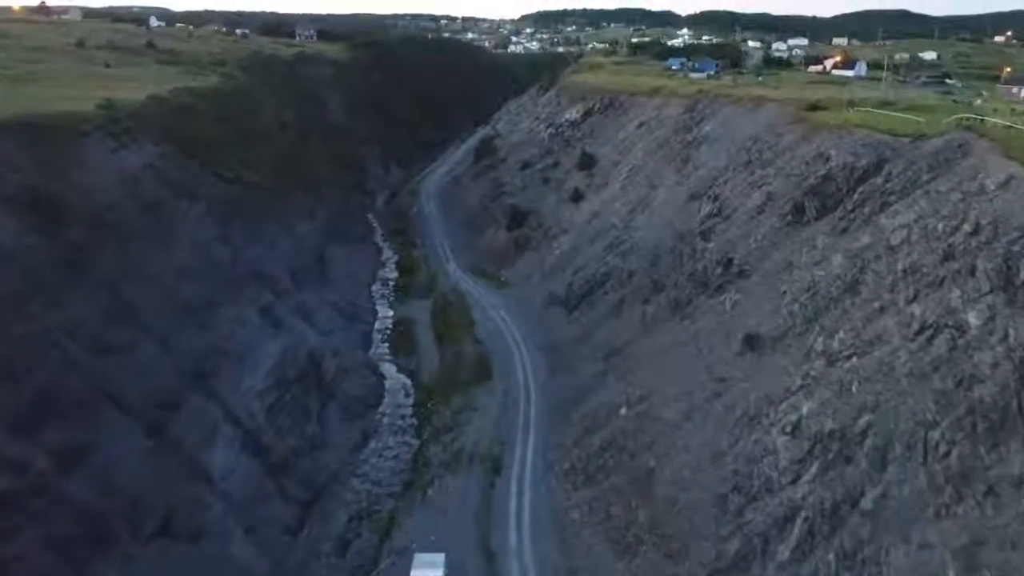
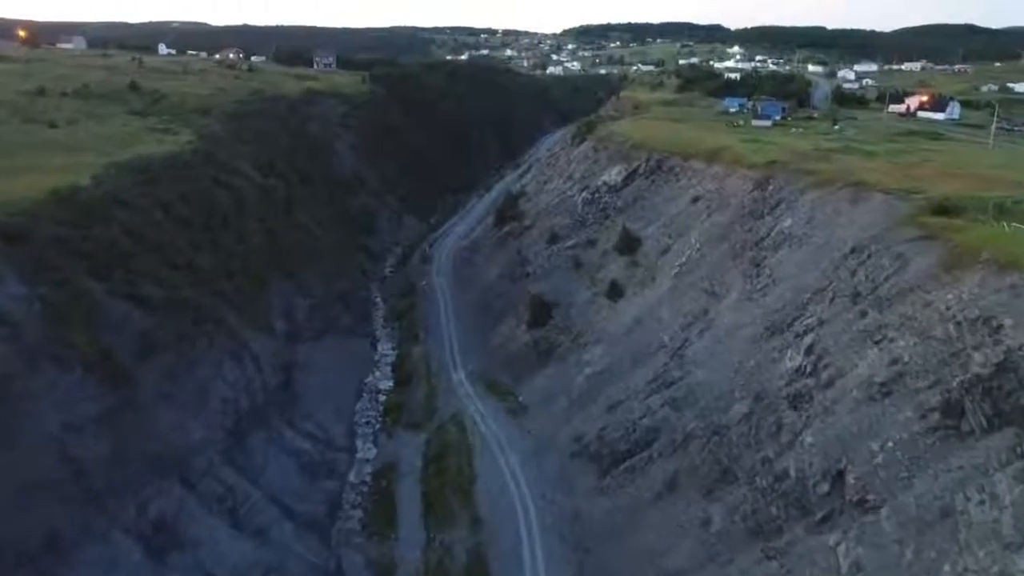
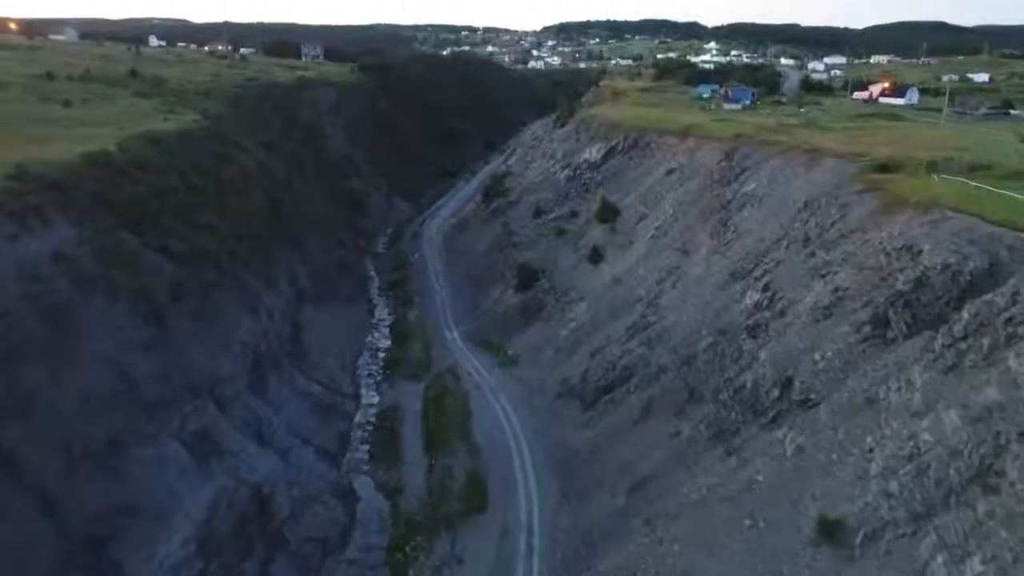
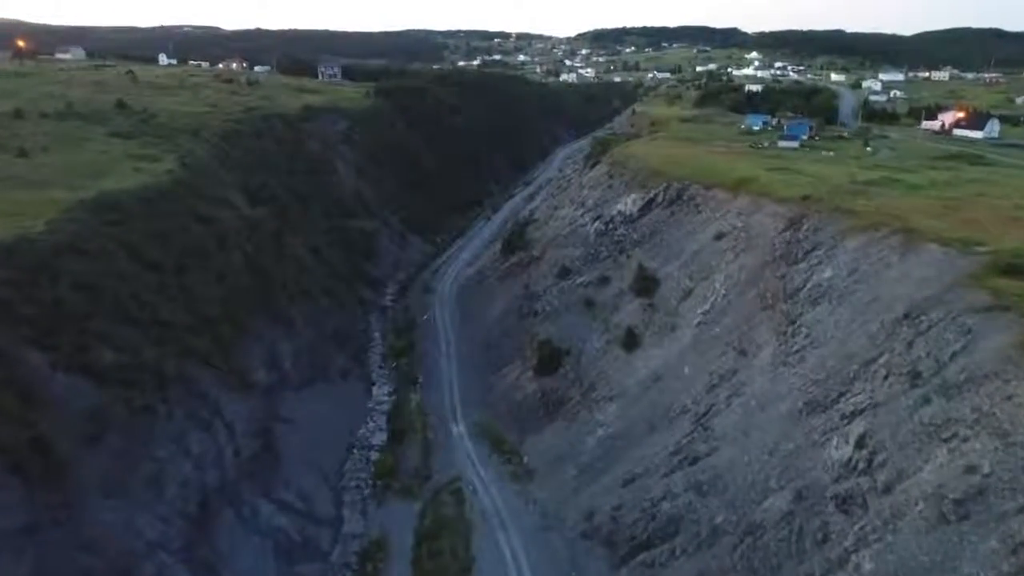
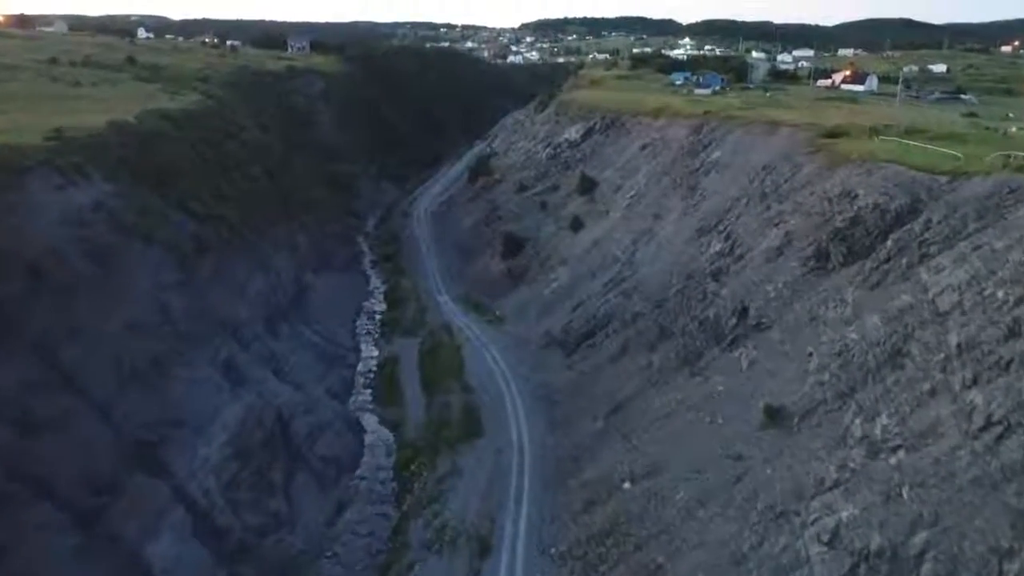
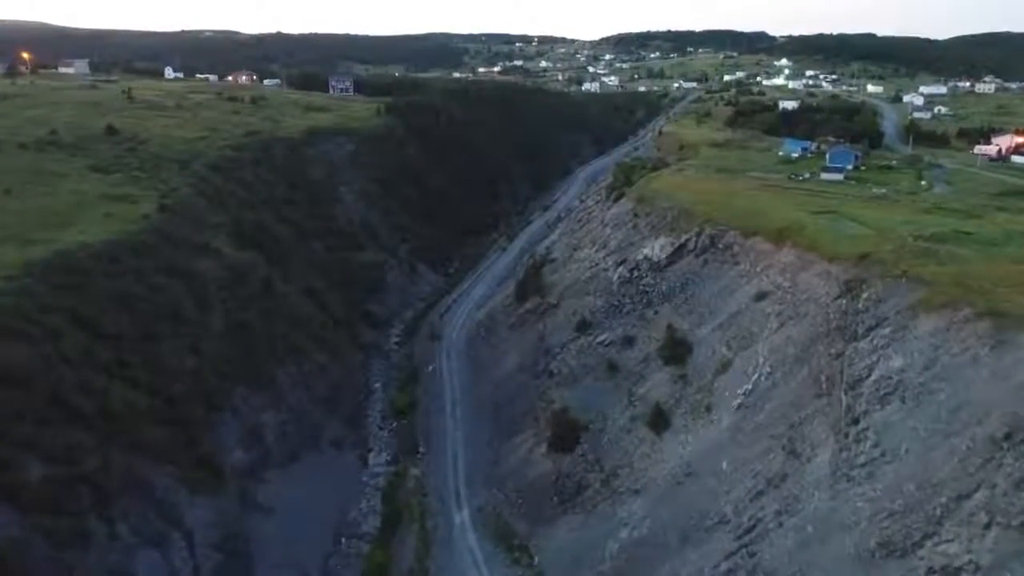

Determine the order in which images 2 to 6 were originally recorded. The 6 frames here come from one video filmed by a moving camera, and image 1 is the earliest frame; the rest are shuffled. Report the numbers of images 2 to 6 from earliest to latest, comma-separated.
5, 3, 2, 4, 6
